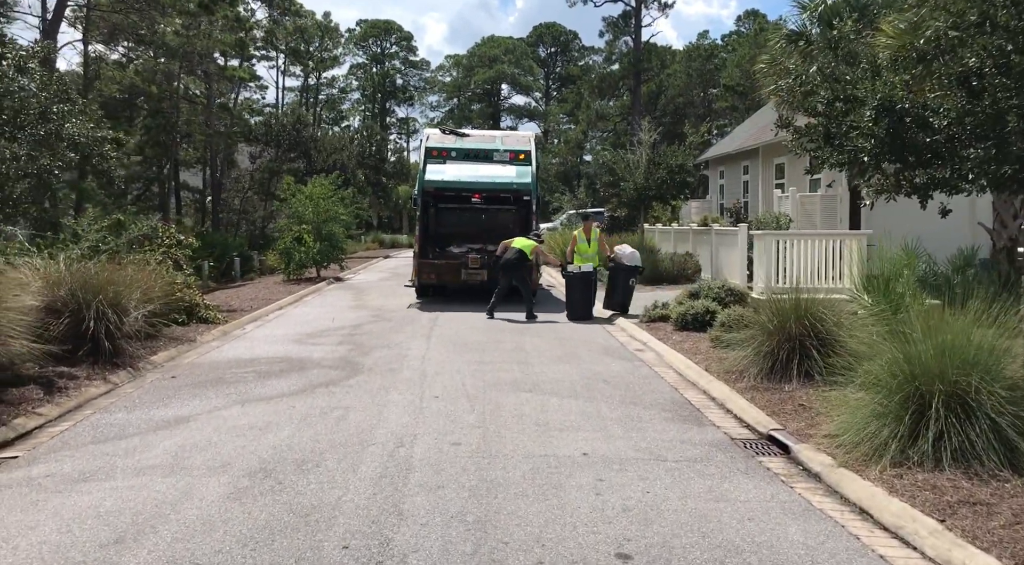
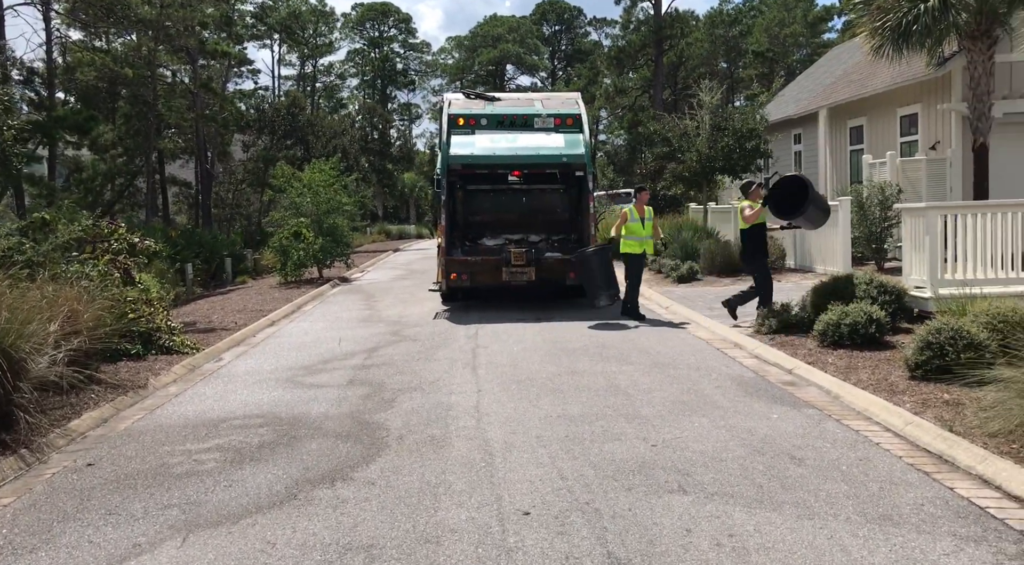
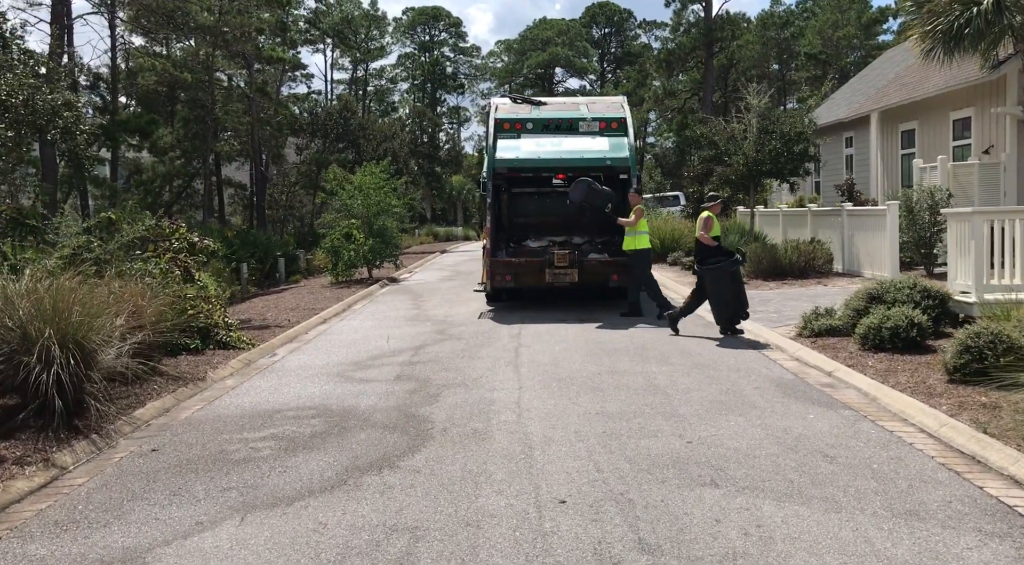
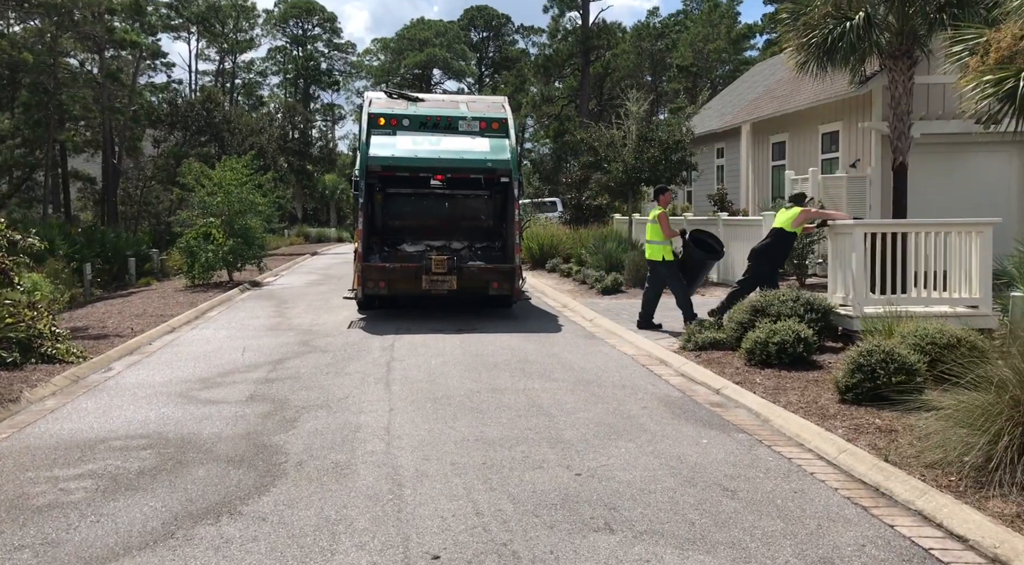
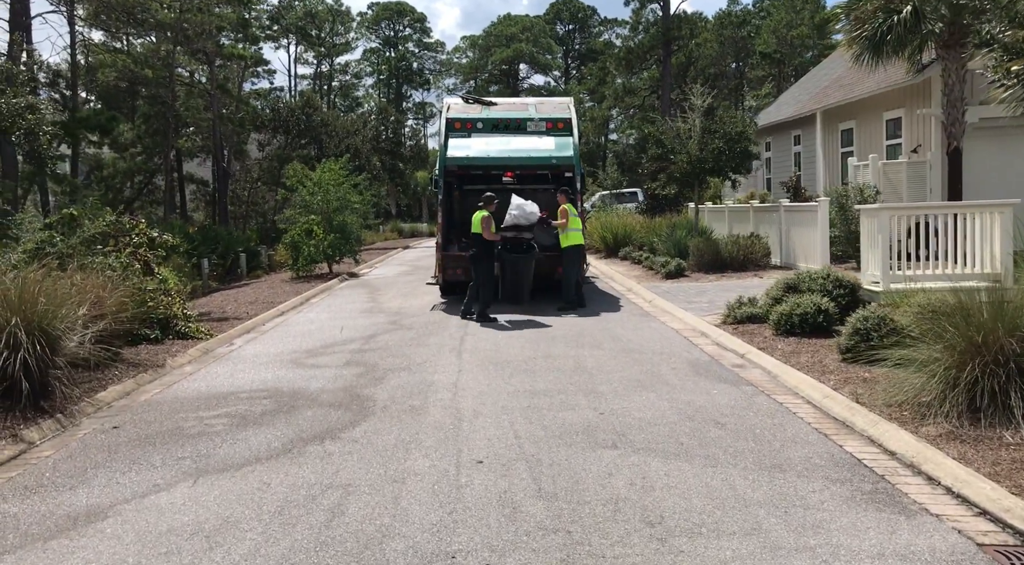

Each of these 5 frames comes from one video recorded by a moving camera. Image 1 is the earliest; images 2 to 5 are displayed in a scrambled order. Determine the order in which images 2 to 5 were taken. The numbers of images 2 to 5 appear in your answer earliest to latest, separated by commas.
5, 3, 2, 4
